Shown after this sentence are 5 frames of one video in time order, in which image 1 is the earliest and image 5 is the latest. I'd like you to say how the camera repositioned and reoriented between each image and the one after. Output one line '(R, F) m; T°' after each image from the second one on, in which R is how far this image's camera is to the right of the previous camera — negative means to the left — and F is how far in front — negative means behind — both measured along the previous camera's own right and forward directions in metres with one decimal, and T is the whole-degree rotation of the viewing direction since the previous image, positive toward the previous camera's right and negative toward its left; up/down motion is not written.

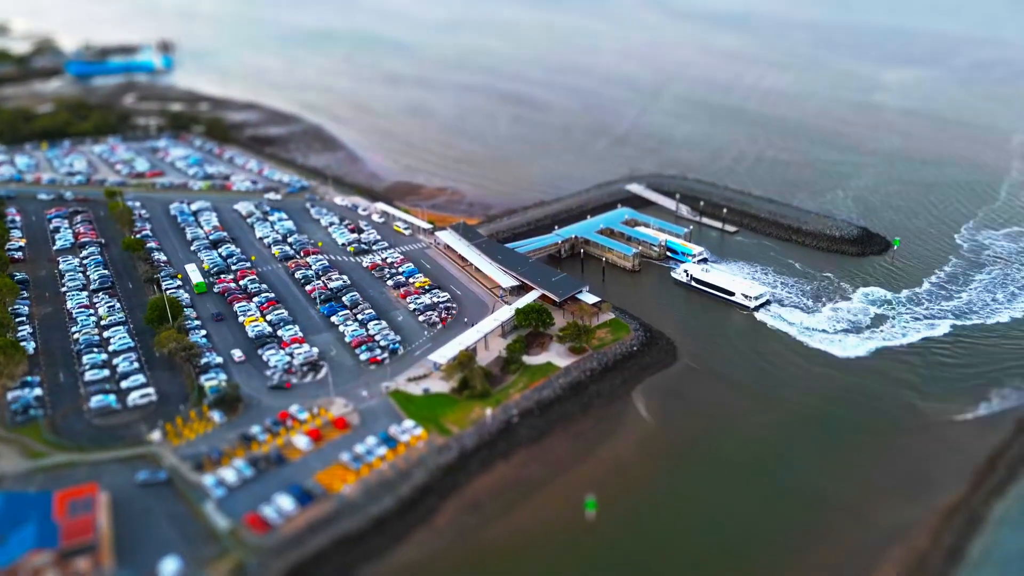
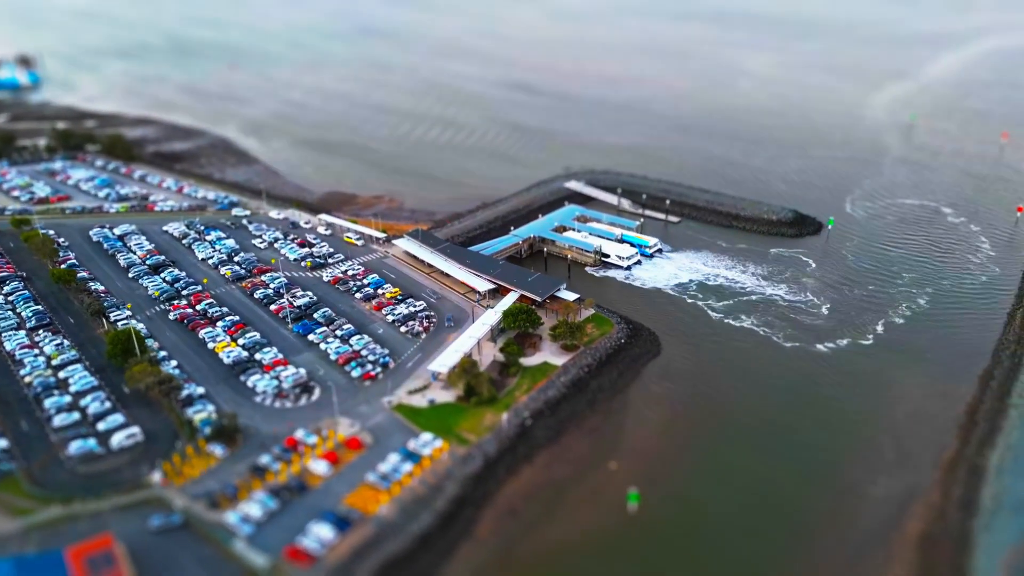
(-5.4, +0.5) m; +9°
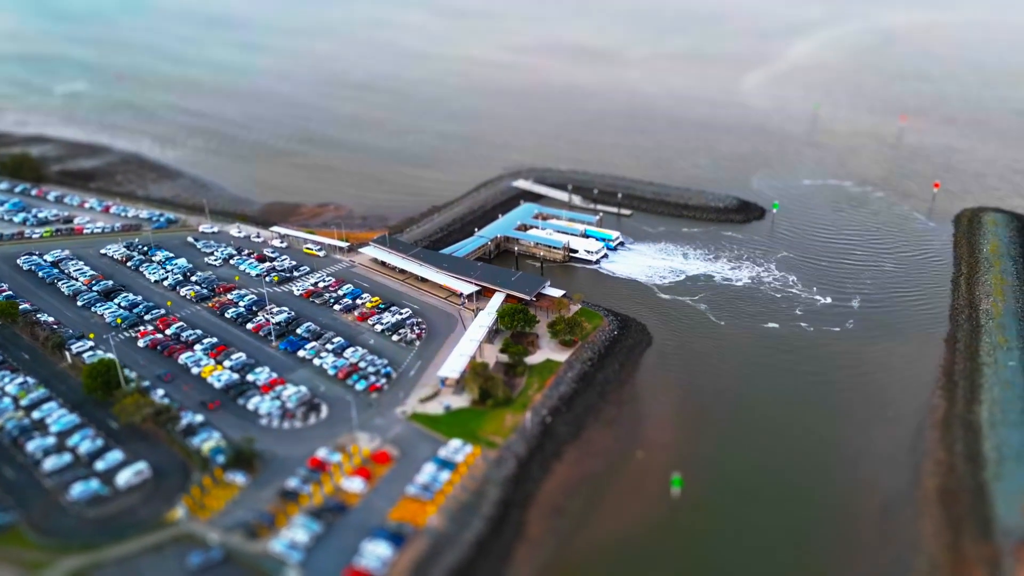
(-5.4, +0.4) m; +8°
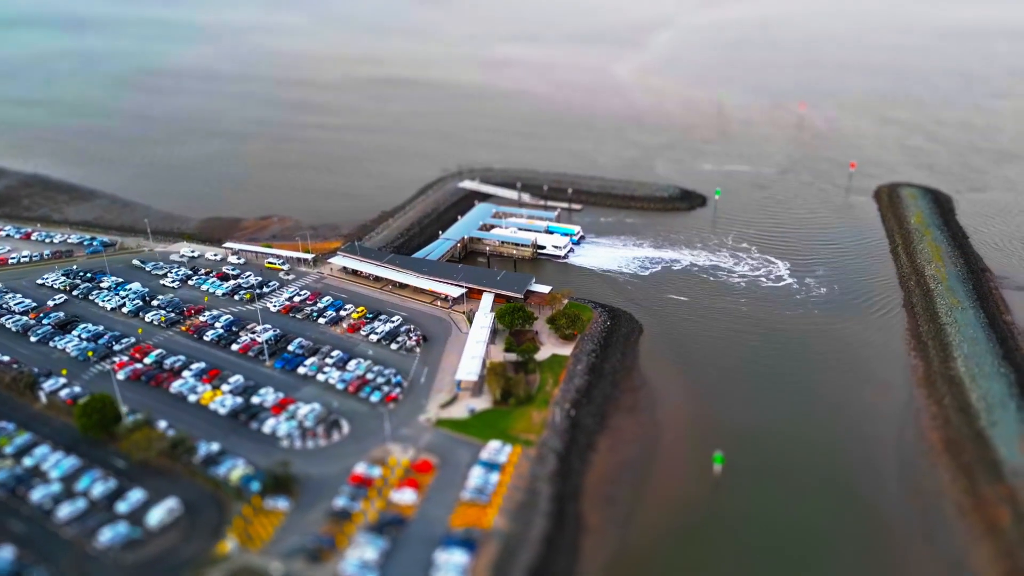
(-6.1, +0.2) m; +9°
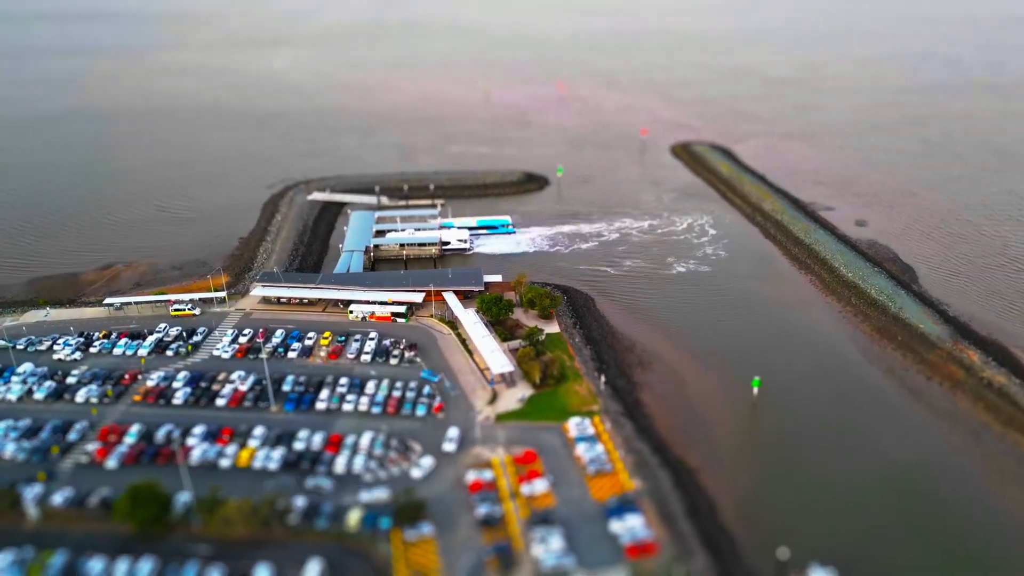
(-15.5, +1.9) m; +23°
